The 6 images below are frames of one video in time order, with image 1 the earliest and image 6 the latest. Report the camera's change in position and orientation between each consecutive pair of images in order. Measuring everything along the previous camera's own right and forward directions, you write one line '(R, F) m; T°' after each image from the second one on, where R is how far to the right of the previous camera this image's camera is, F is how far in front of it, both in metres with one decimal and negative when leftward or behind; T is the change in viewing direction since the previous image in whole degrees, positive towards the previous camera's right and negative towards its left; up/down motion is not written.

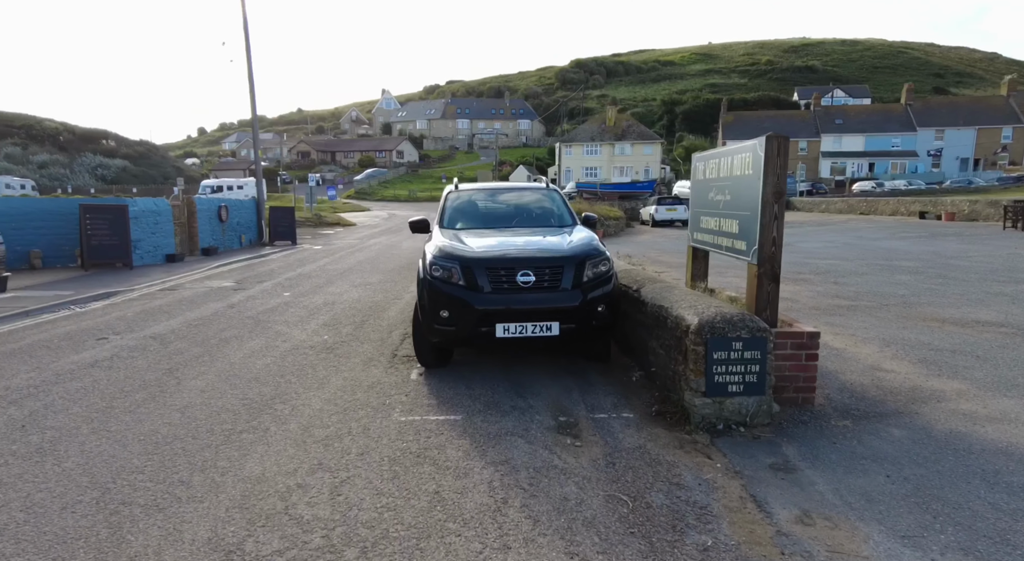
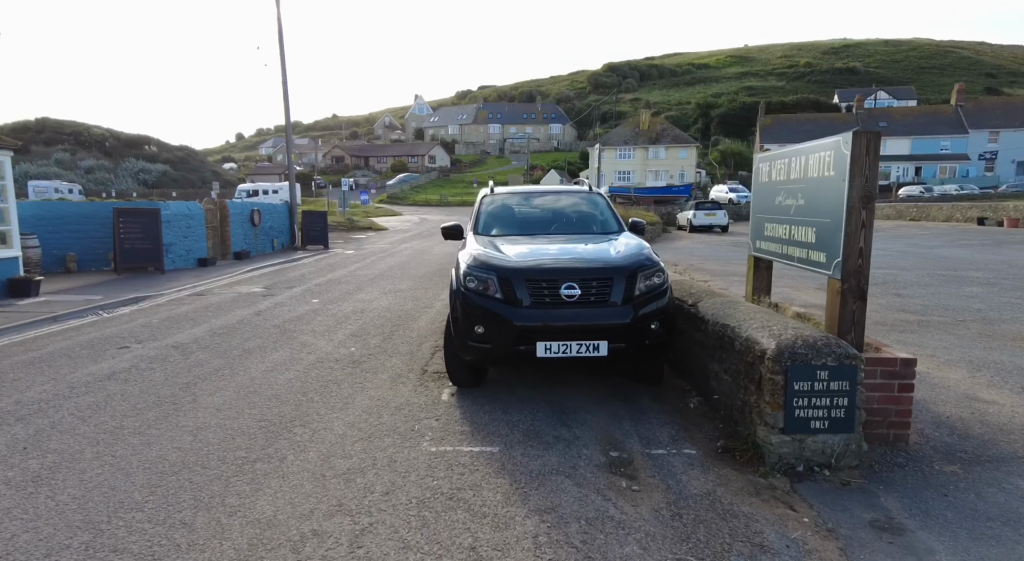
(-0.1, +0.6) m; -3°
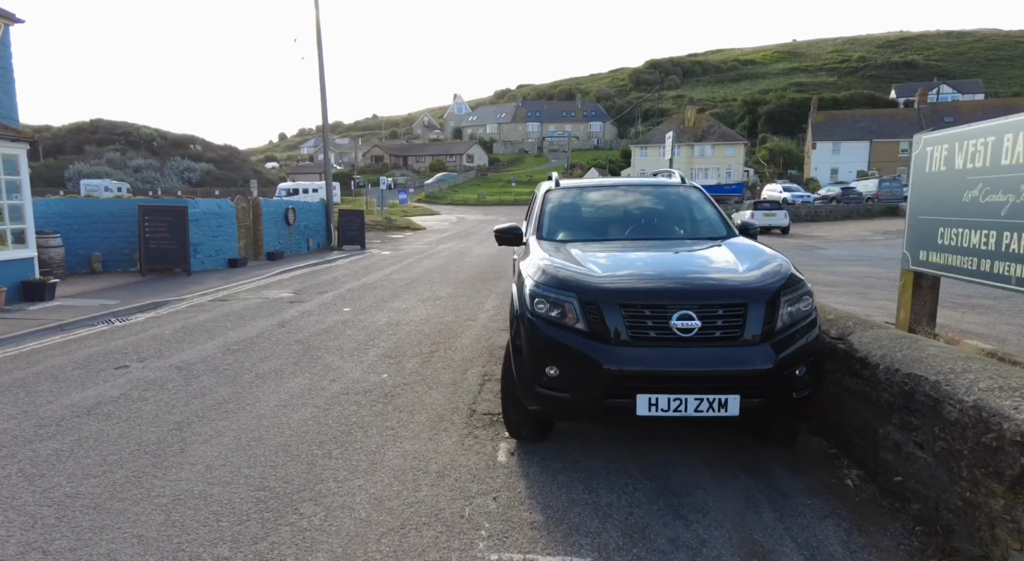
(-0.3, +1.4) m; -3°
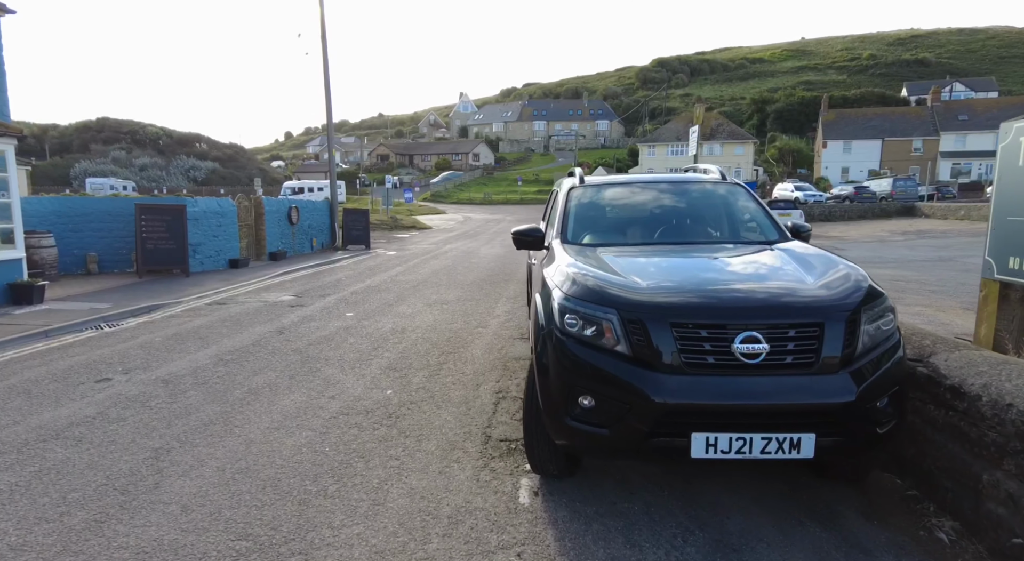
(-0.1, +0.6) m; -1°
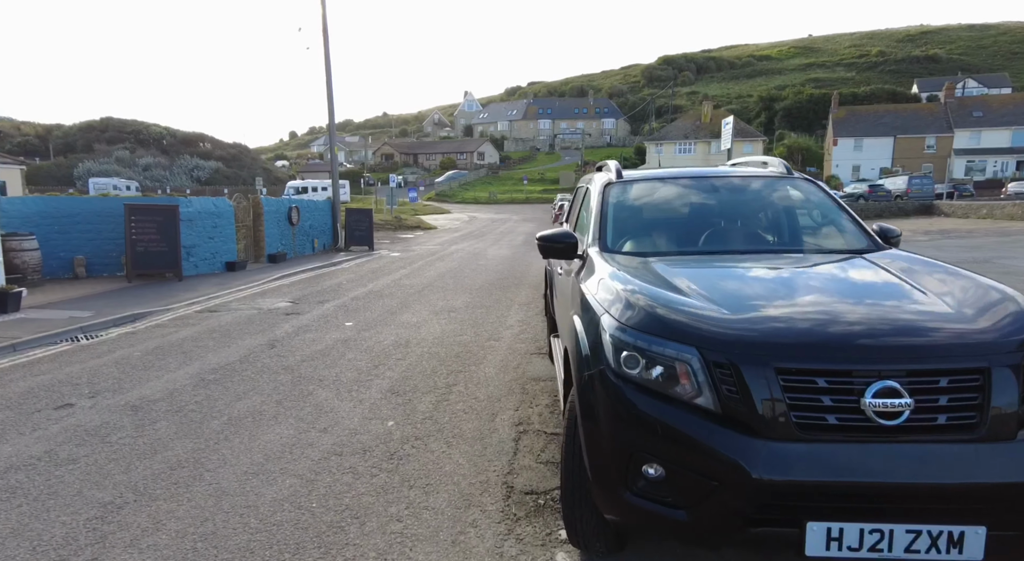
(-0.1, +0.8) m; 0°
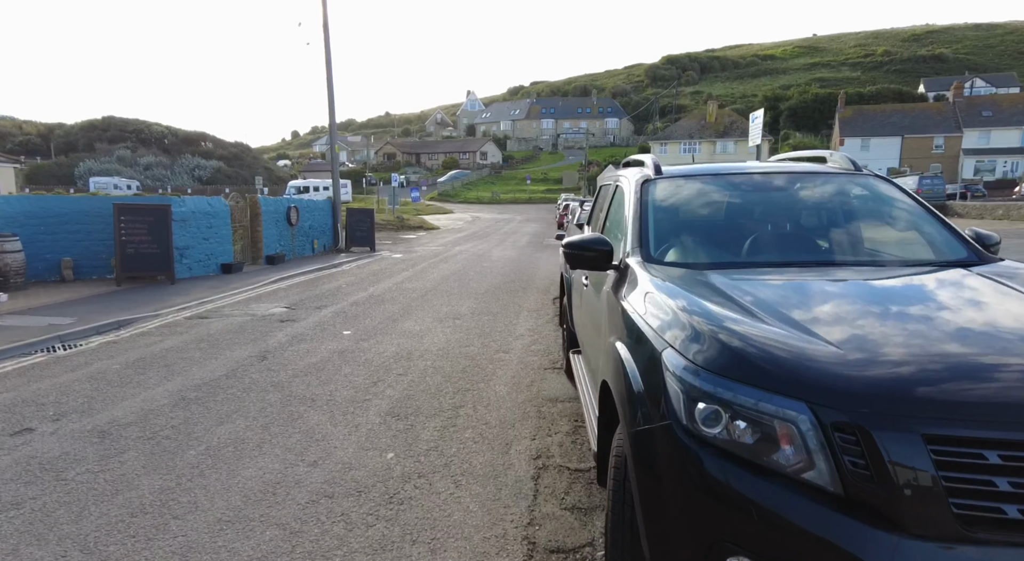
(-0.1, +0.6) m; 0°
